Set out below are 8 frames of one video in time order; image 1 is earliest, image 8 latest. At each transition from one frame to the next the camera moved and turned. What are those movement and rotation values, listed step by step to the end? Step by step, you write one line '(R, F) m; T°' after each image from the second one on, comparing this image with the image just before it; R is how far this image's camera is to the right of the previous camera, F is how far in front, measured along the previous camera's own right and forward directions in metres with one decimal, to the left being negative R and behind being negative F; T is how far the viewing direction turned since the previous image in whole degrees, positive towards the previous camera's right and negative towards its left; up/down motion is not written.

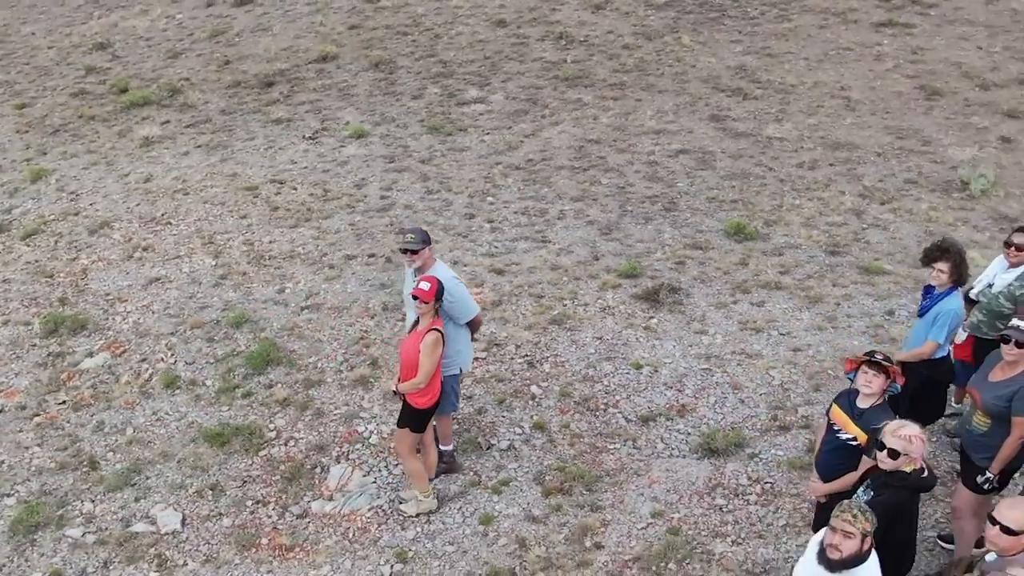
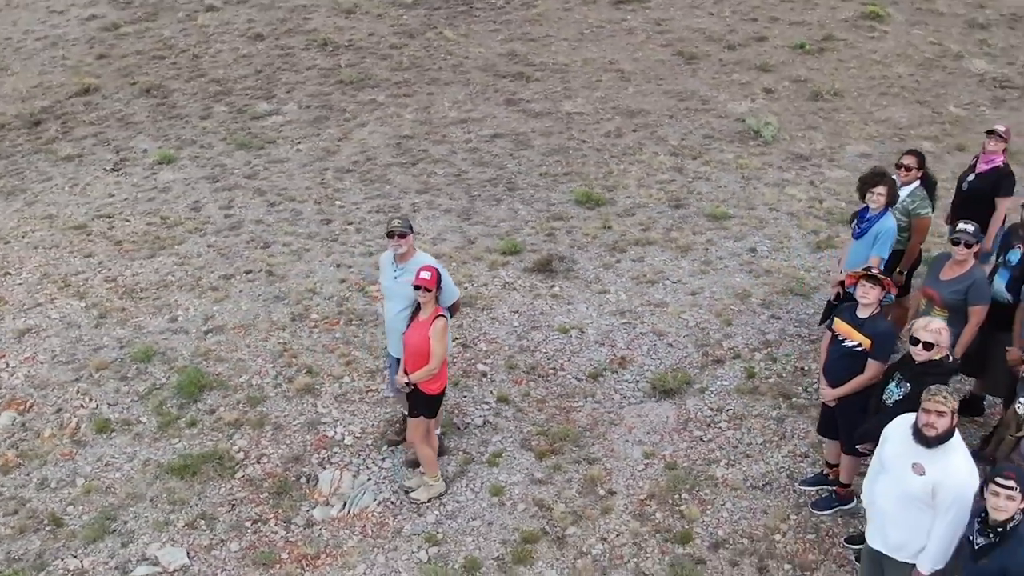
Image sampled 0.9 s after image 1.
(-1.8, -0.1) m; +16°
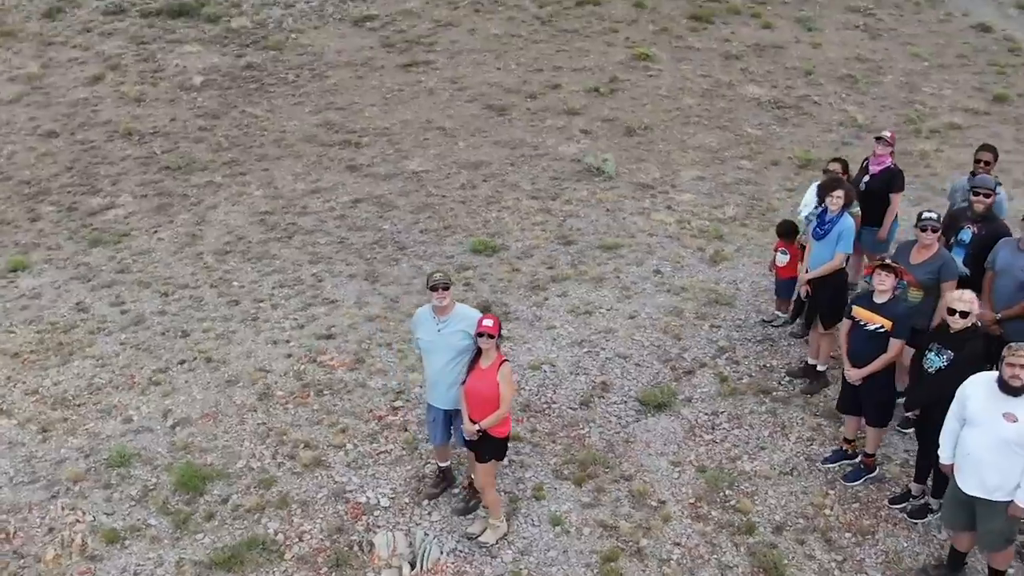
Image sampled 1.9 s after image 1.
(-2.1, 0.0) m; +16°
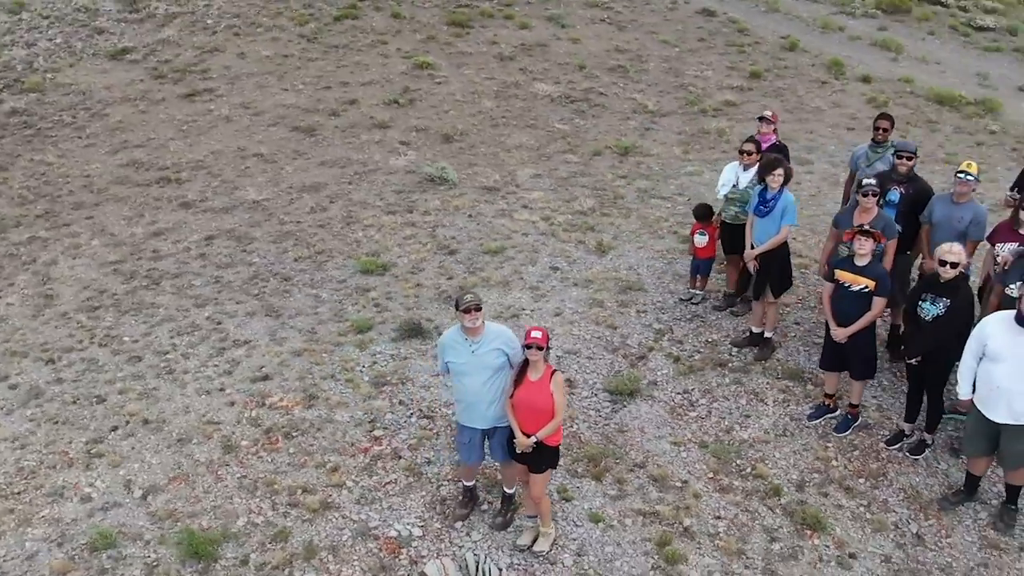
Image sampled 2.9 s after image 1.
(-2.0, +0.3) m; +16°
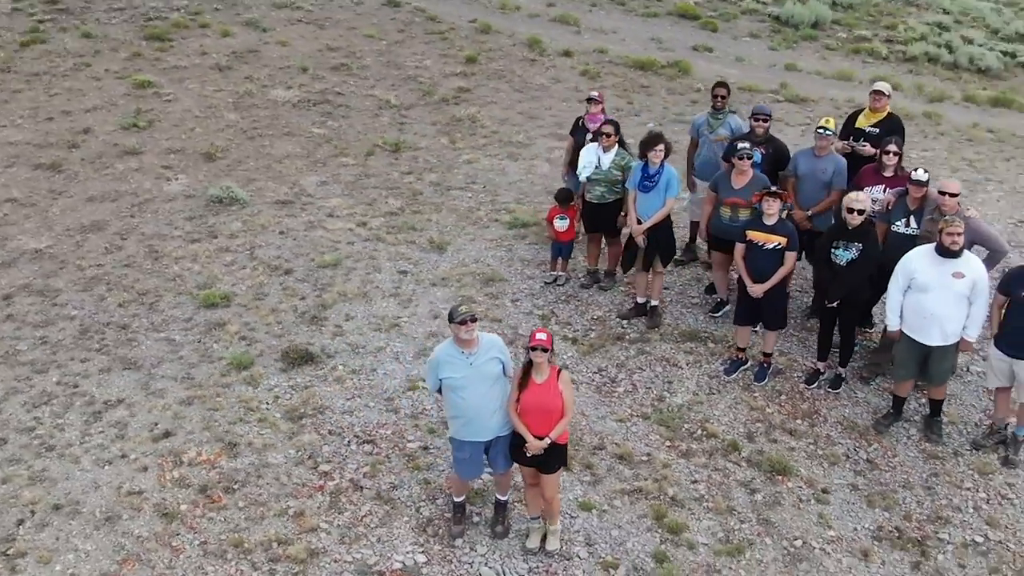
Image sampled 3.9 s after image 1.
(-2.1, +0.4) m; +19°
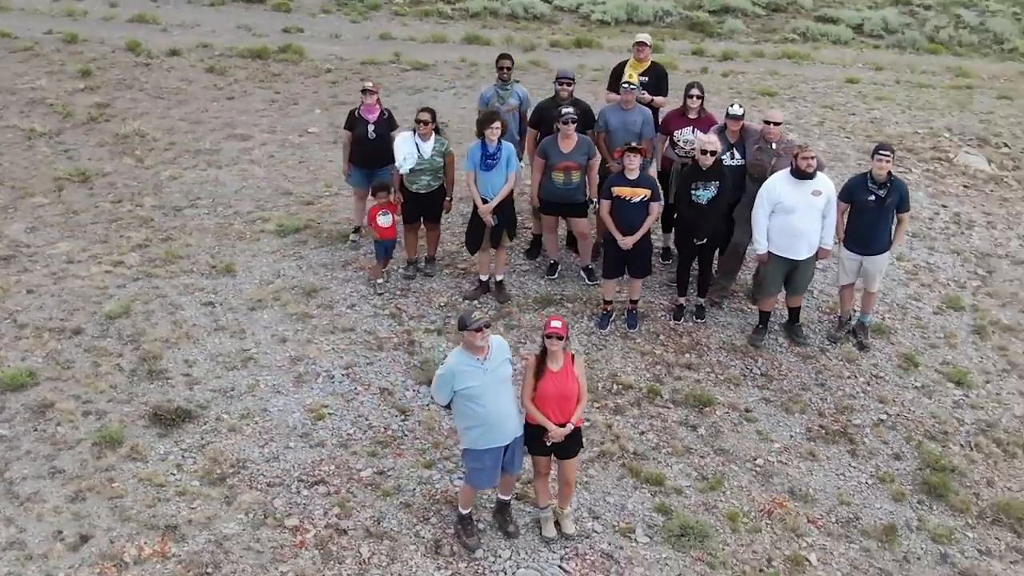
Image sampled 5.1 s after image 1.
(-2.7, +0.7) m; +25°
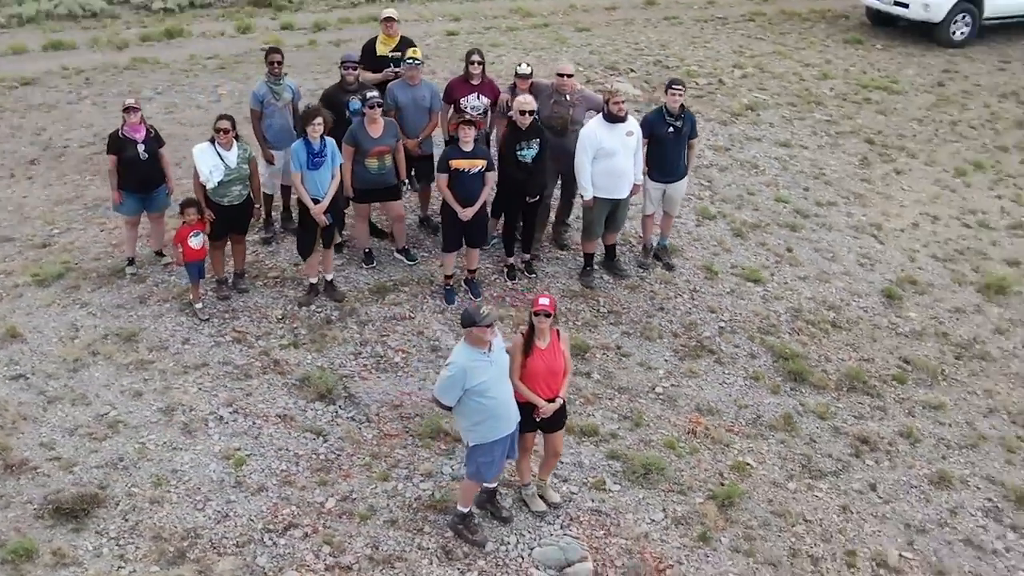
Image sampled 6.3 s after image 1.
(-2.5, +0.6) m; +24°
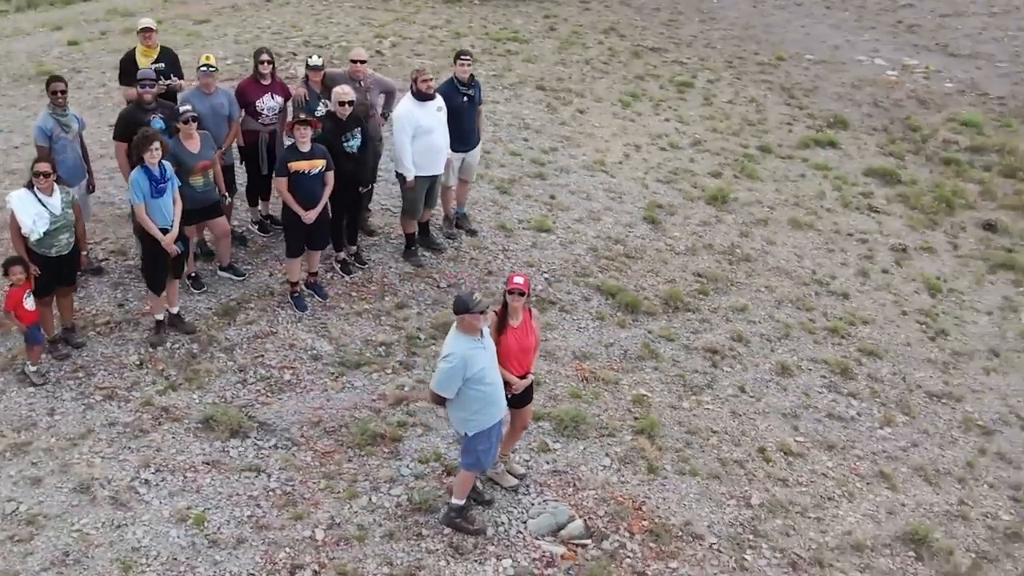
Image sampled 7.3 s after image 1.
(-2.3, +0.4) m; +22°
